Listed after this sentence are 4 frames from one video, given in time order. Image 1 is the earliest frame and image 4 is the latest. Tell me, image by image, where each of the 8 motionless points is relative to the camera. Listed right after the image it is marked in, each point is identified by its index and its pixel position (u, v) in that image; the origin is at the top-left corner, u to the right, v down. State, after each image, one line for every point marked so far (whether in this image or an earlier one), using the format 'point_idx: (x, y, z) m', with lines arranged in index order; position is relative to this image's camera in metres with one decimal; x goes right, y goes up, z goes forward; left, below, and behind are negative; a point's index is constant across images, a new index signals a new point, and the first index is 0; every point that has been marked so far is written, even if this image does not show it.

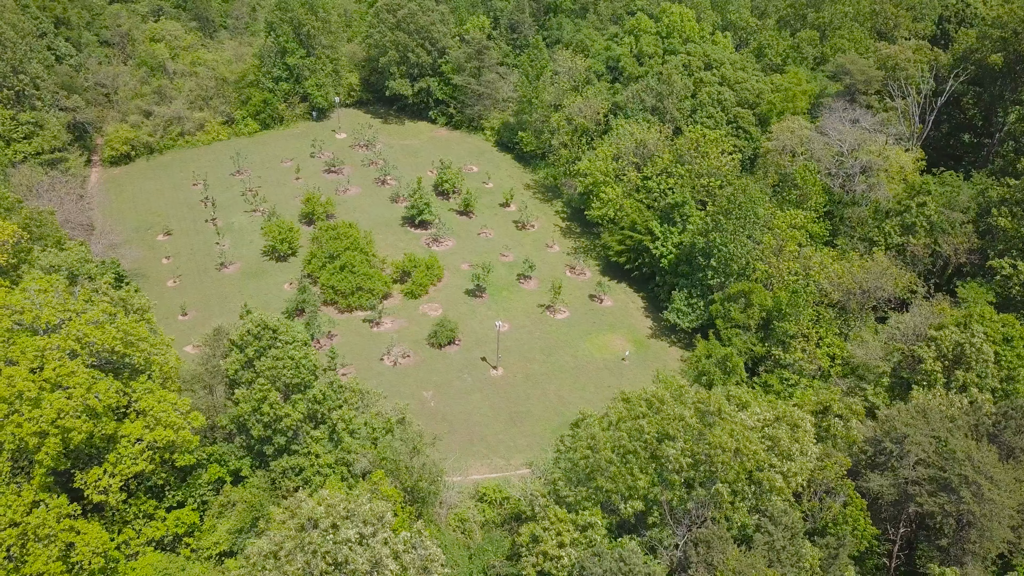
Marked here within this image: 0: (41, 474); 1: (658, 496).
0: (-9.9, -3.9, +17.0) m
1: (+2.7, -3.9, +15.1) m
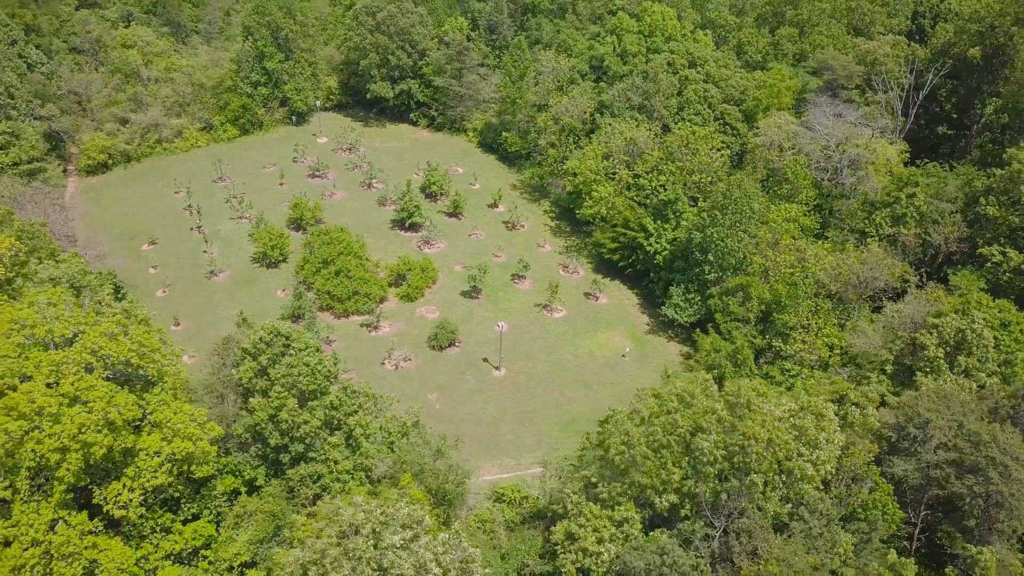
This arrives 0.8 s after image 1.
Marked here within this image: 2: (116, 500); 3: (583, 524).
0: (-9.3, -4.2, +16.6) m
1: (+3.4, -3.8, +15.3) m
2: (-8.4, -4.4, +17.0) m
3: (+1.3, -4.5, +15.4) m
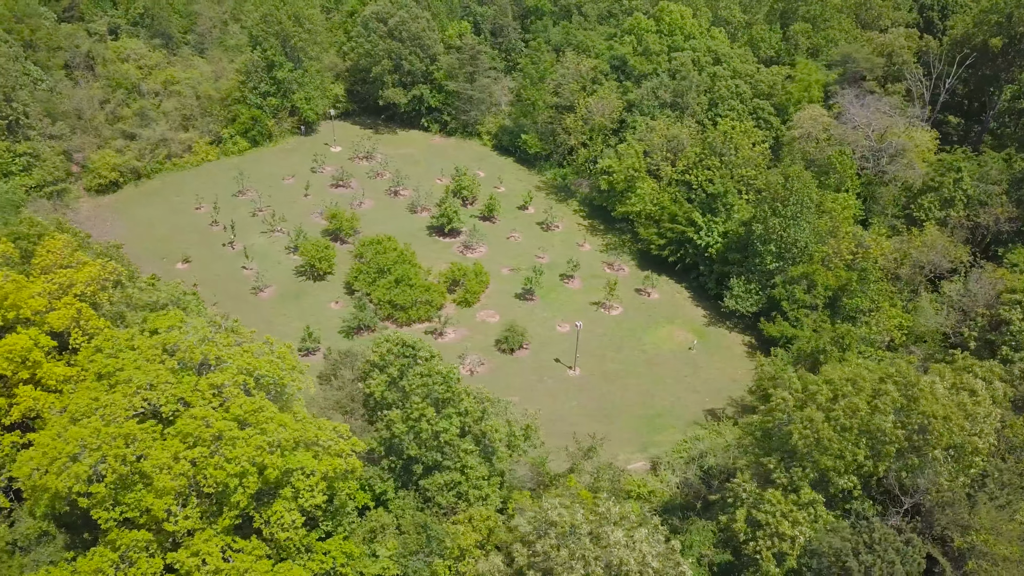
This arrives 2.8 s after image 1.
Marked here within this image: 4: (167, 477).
0: (-5.6, -4.6, +16.2) m
1: (+7.1, -3.5, +15.8) m
2: (-4.7, -4.8, +16.6) m
3: (+5.1, -4.4, +15.8) m
4: (-6.4, -3.5, +15.1) m
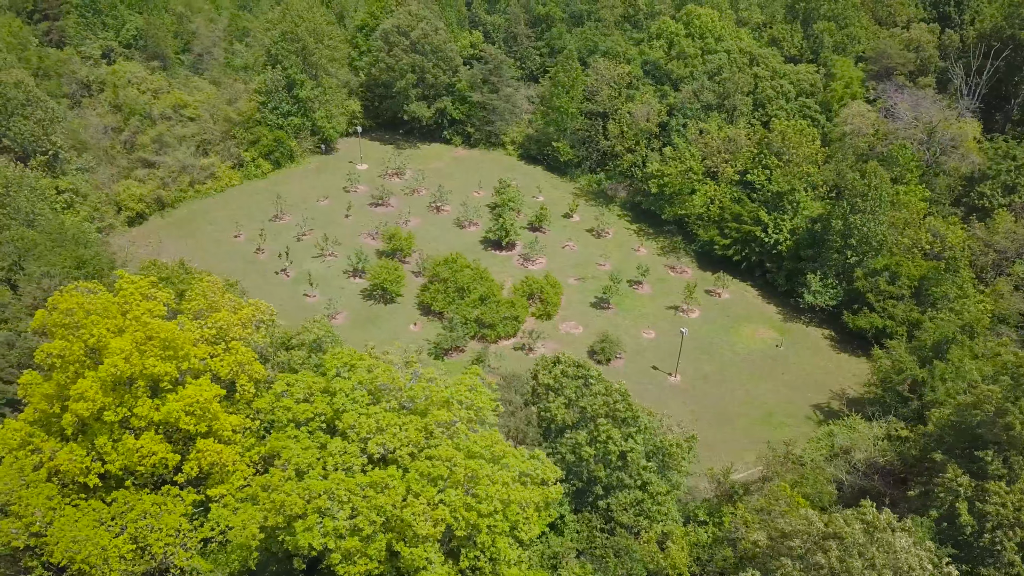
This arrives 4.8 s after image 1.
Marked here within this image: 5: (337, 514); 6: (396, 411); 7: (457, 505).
0: (-0.8, -5.2, +15.6) m
1: (+11.9, -3.3, +16.5) m
2: (+0.1, -5.4, +16.2) m
3: (+9.9, -4.3, +16.3) m
4: (-1.5, -4.2, +14.5) m
5: (-3.2, -4.1, +14.5) m
6: (-2.6, -2.5, +16.4) m
7: (-1.1, -4.1, +14.9) m
